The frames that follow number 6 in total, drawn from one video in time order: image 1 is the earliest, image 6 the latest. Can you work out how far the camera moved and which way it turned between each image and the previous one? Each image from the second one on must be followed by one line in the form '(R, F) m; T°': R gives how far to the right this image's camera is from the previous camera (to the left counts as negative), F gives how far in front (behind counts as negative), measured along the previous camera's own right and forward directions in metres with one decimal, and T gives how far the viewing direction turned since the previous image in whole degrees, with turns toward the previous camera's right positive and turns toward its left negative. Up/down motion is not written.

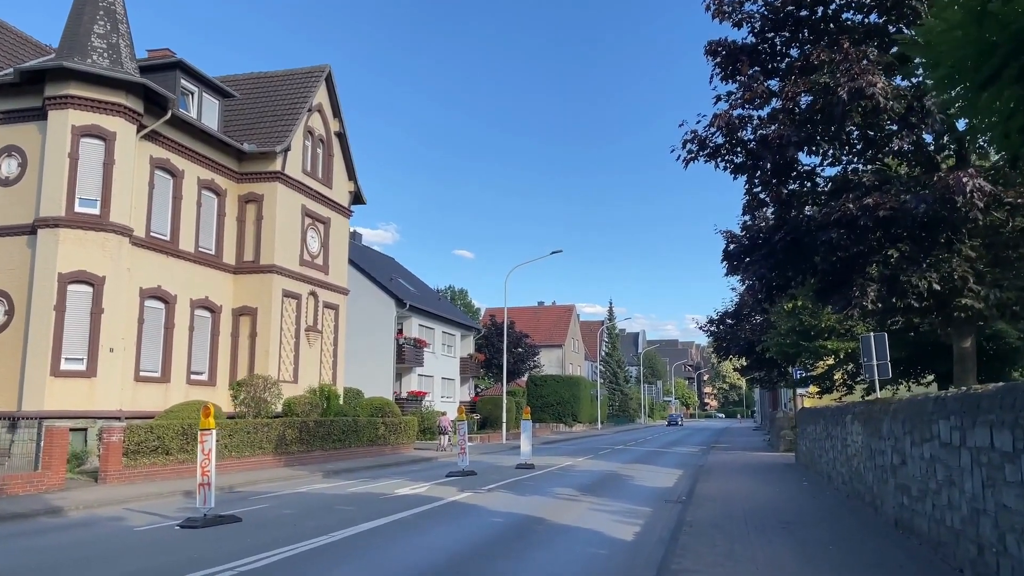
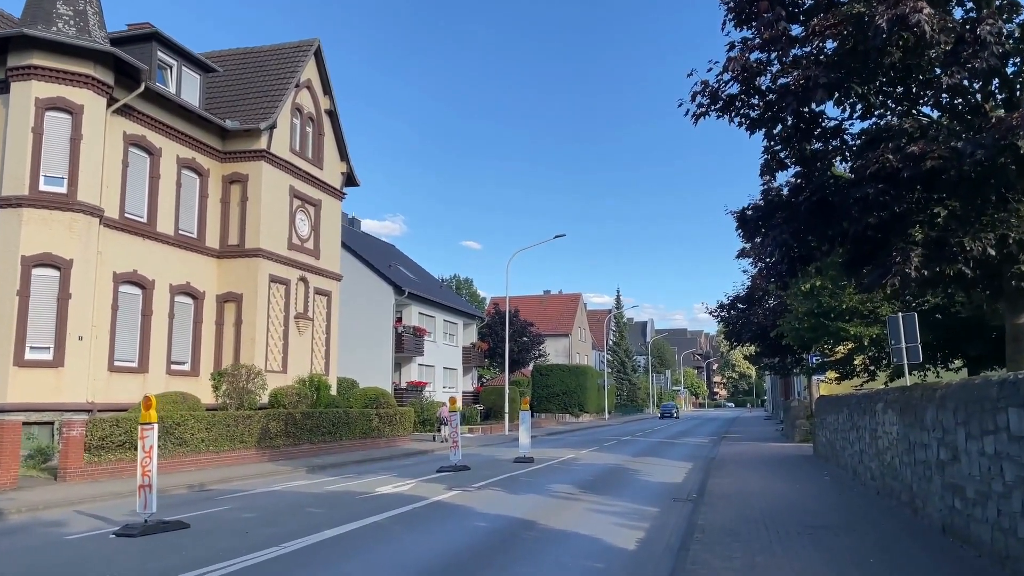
(+0.3, +1.4) m; -1°
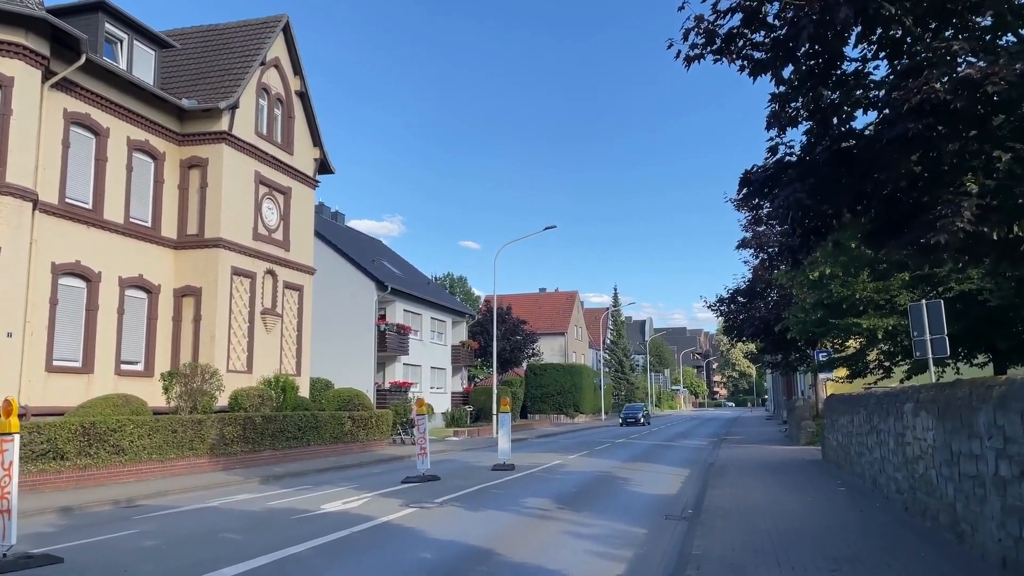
(+0.5, +1.8) m; 0°
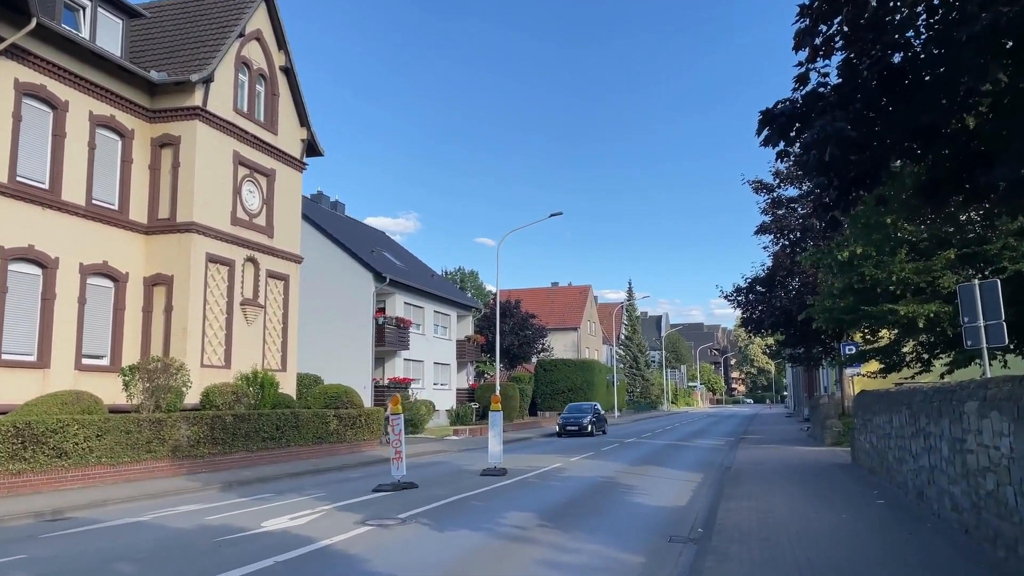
(+0.5, +1.8) m; -1°
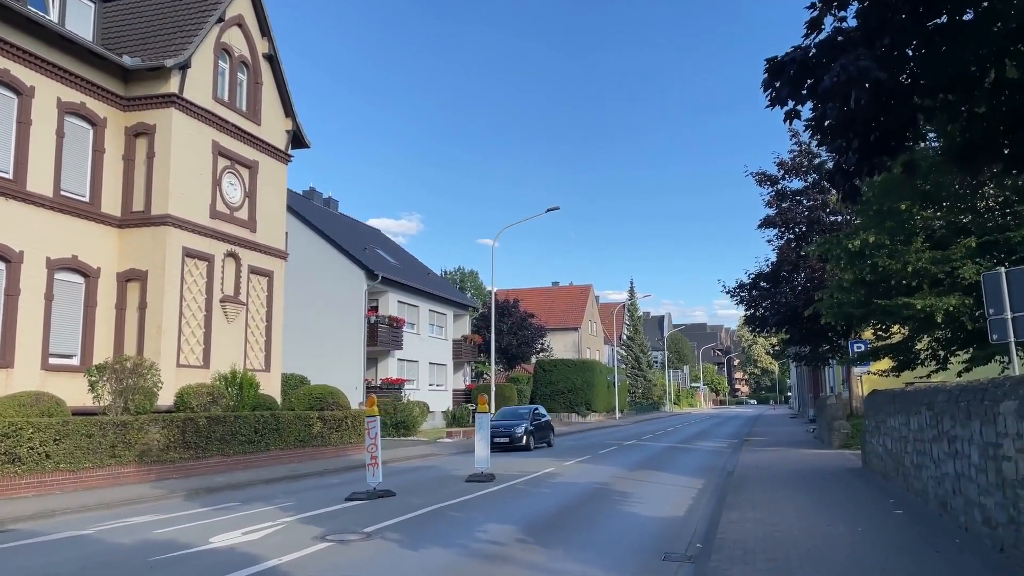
(+0.3, +1.0) m; 0°
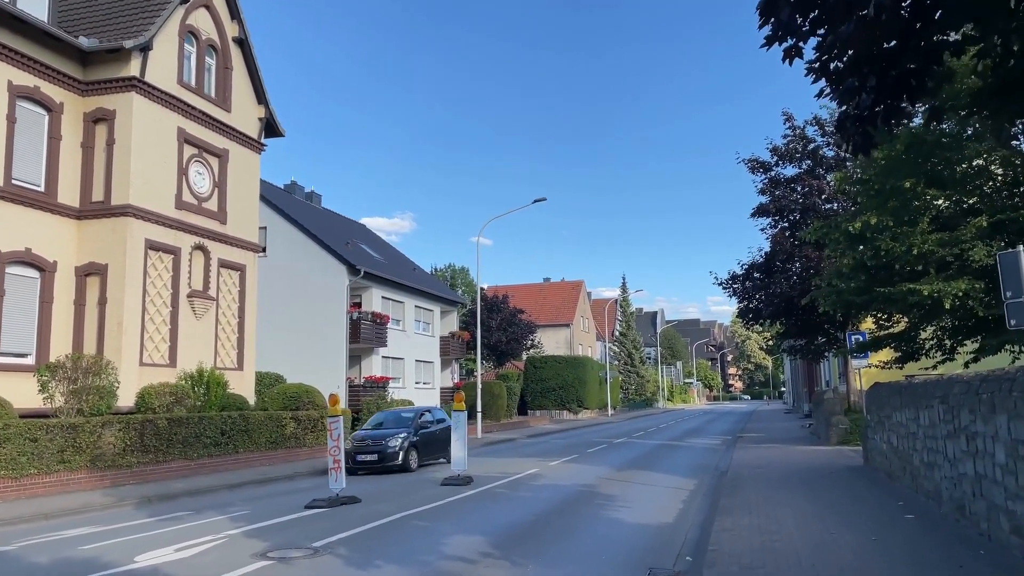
(+0.3, +1.0) m; 0°
